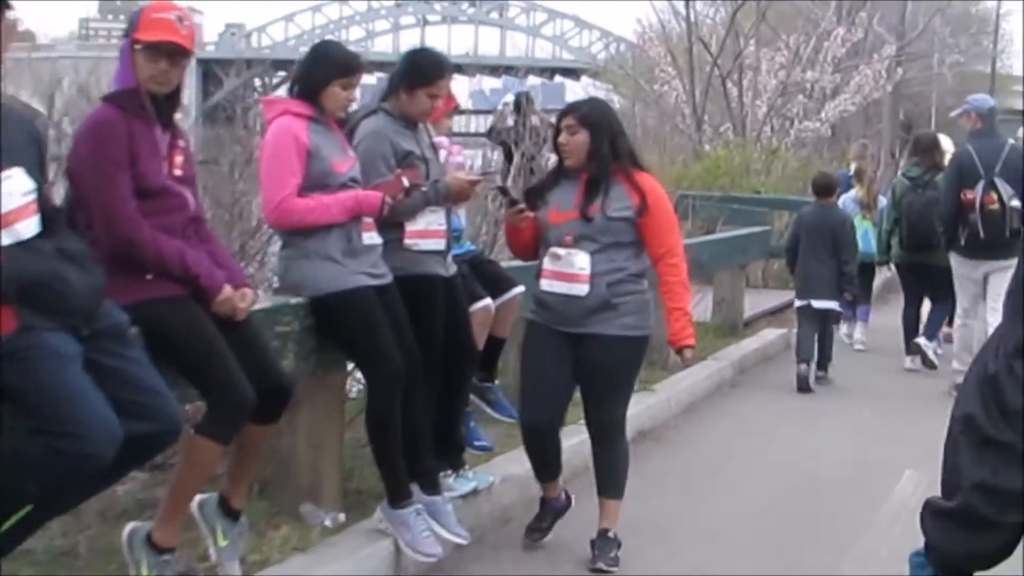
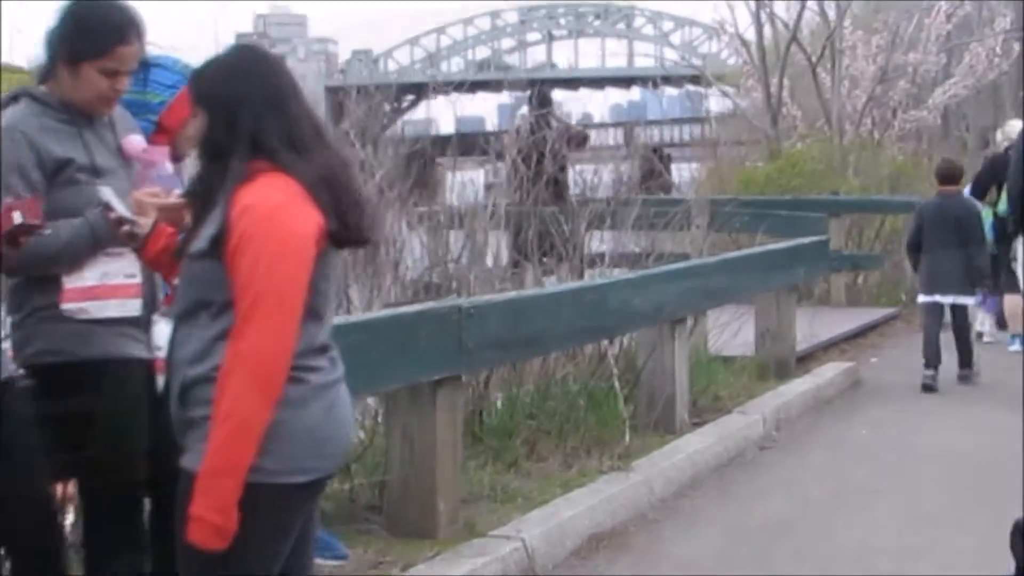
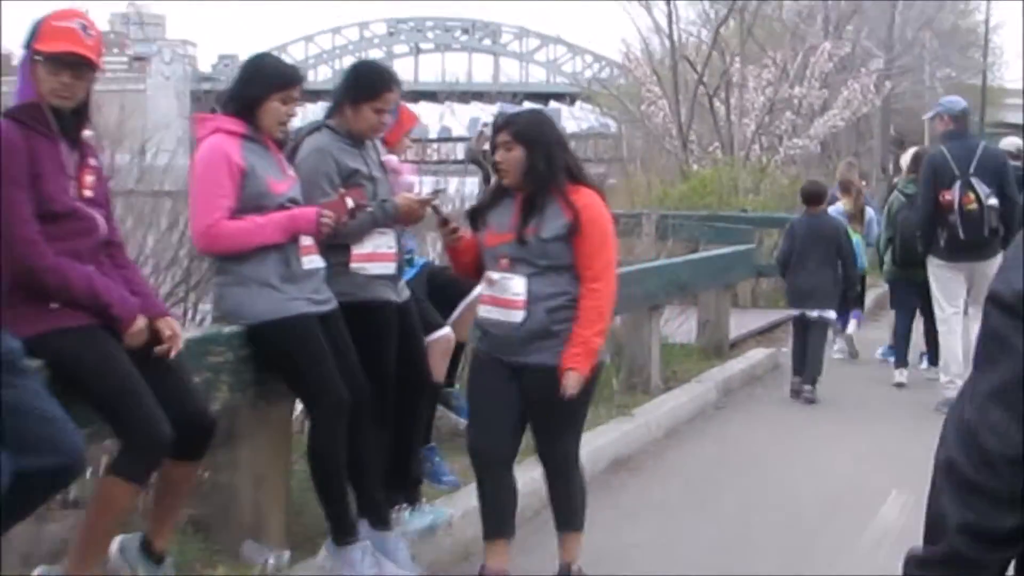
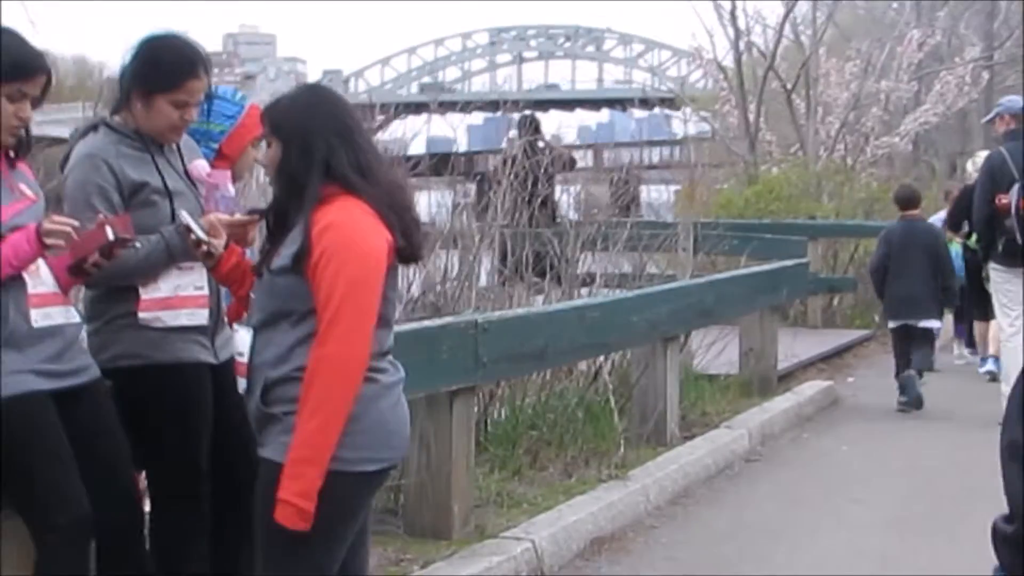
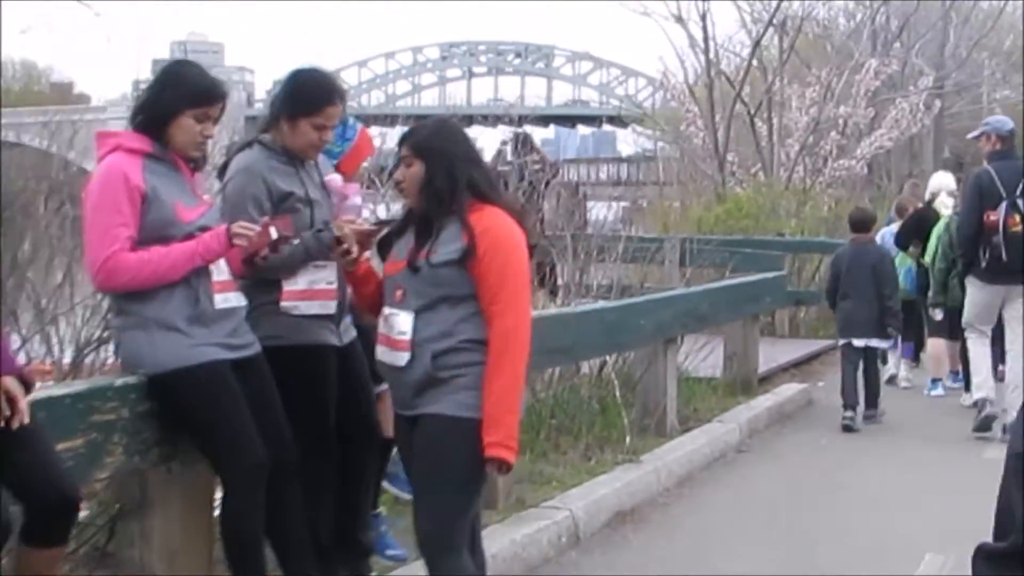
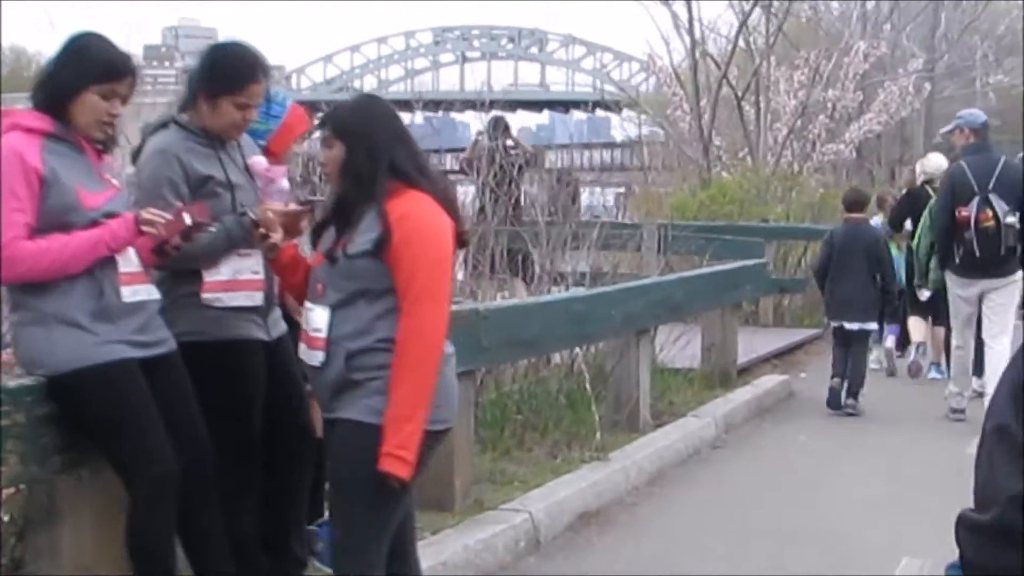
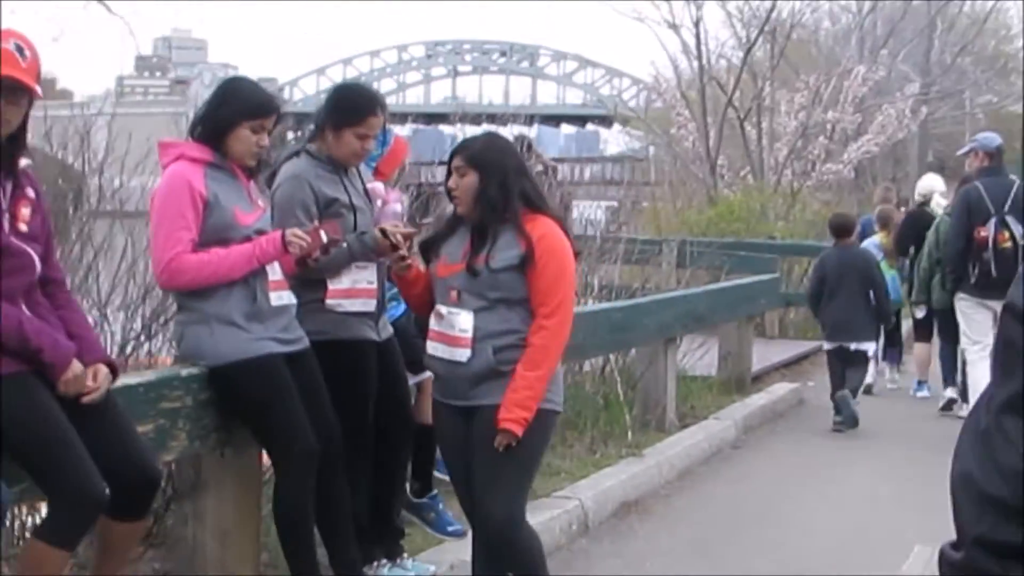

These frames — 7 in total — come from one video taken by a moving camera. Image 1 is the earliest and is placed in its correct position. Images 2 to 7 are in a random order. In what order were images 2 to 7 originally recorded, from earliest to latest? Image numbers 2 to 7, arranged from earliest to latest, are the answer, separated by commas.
3, 7, 5, 6, 4, 2
